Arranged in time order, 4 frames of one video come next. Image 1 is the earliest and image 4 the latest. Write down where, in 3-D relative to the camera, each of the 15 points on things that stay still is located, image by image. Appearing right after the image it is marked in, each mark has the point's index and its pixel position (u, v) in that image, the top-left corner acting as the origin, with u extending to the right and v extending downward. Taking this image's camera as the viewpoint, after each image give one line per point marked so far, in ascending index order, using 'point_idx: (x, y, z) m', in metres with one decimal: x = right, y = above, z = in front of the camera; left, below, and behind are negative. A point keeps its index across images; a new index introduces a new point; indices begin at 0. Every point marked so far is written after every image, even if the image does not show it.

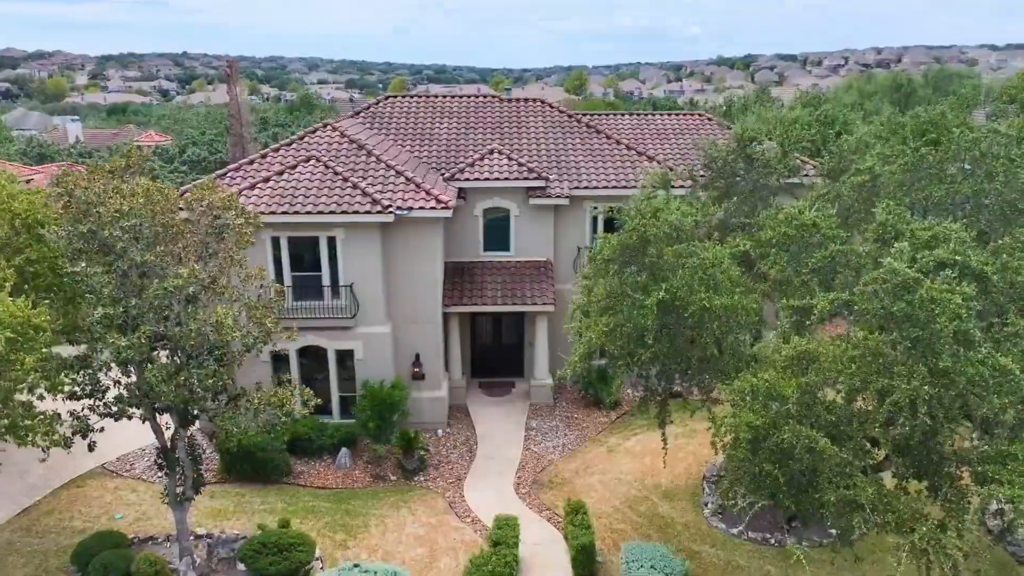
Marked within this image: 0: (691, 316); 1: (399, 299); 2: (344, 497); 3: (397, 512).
0: (+2.6, -0.5, +10.6) m
1: (-2.8, -0.3, +17.8) m
2: (-3.6, -4.5, +15.7) m
3: (-2.4, -4.6, +15.1) m
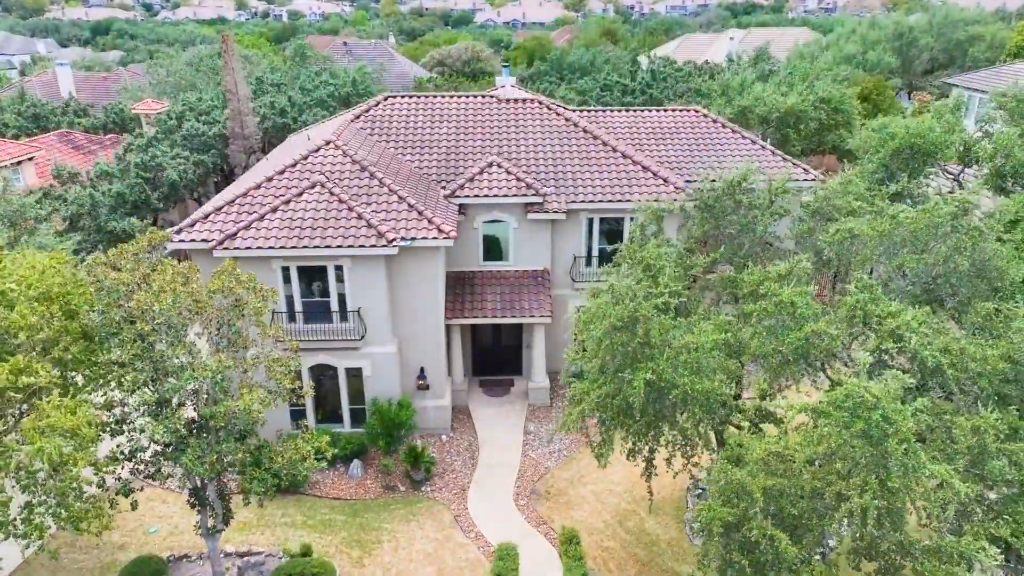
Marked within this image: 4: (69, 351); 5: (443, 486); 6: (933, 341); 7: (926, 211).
0: (+2.6, -1.7, +11.7) m
1: (-2.8, -0.8, +18.8) m
2: (-3.6, -5.2, +17.2) m
3: (-2.4, -5.4, +16.6) m
4: (-6.9, -1.0, +11.4) m
5: (-1.7, -4.9, +18.0) m
6: (+6.6, -0.9, +11.5) m
7: (+7.6, +1.4, +13.5) m
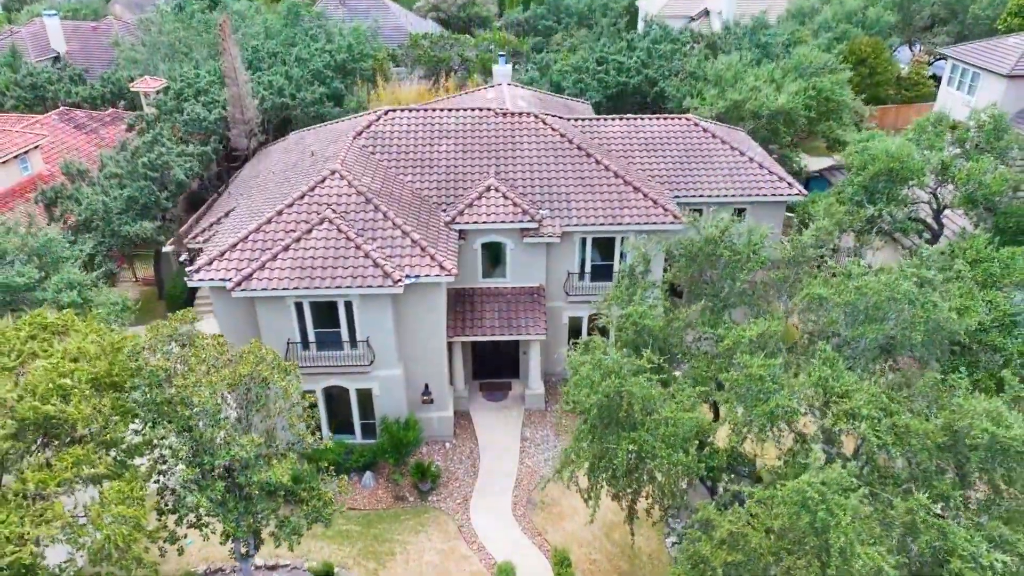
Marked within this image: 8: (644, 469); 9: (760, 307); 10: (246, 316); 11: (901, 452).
0: (+2.6, -3.2, +13.3) m
1: (-2.9, -1.5, +20.2) m
2: (-3.7, -6.1, +19.1) m
3: (-2.4, -6.3, +18.5) m
4: (-6.9, -2.5, +12.8) m
5: (-1.8, -5.6, +19.8) m
6: (+6.5, -2.3, +13.0) m
7: (+7.6, +0.1, +14.8) m
8: (+2.5, -3.5, +14.0) m
9: (+5.7, -0.4, +16.8) m
10: (-7.2, -0.8, +19.7) m
11: (+6.8, -2.9, +12.8) m
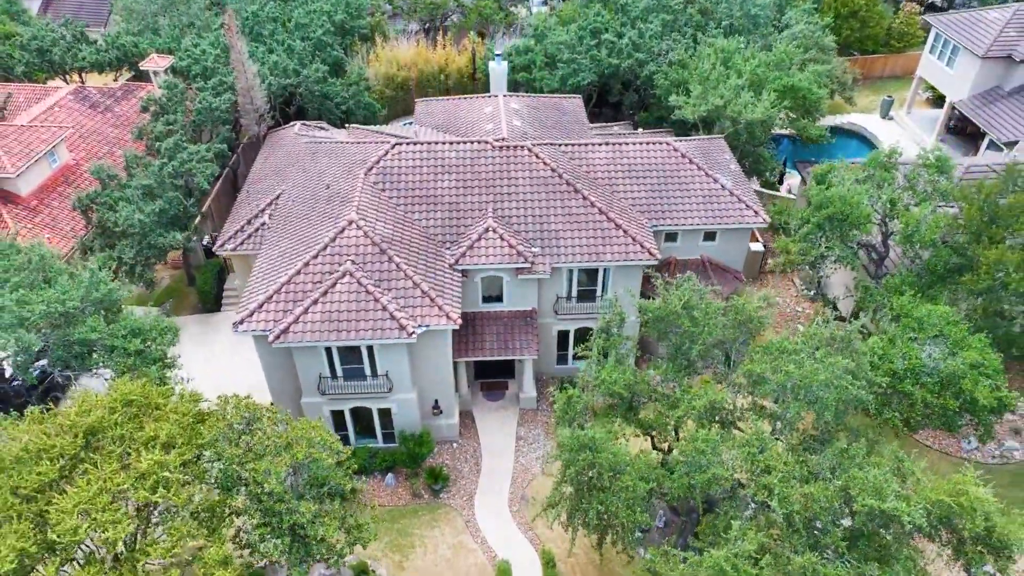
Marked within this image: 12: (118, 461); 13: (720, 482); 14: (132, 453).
0: (+2.5, -5.5, +17.3) m
1: (-3.0, -2.6, +23.9) m
2: (-3.8, -7.3, +23.5) m
3: (-2.5, -7.7, +23.0) m
4: (-7.0, -4.9, +16.7) m
5: (-1.9, -6.8, +24.2) m
6: (+6.4, -4.6, +17.0) m
7: (+7.5, -1.9, +18.2) m
8: (+2.4, -5.6, +18.0) m
9: (+5.6, -2.1, +20.3) m
10: (-7.3, -2.1, +23.2) m
11: (+6.8, -5.2, +16.8) m
12: (-8.9, -3.9, +16.5) m
13: (+4.9, -4.5, +17.2) m
14: (-8.7, -3.8, +16.7) m
